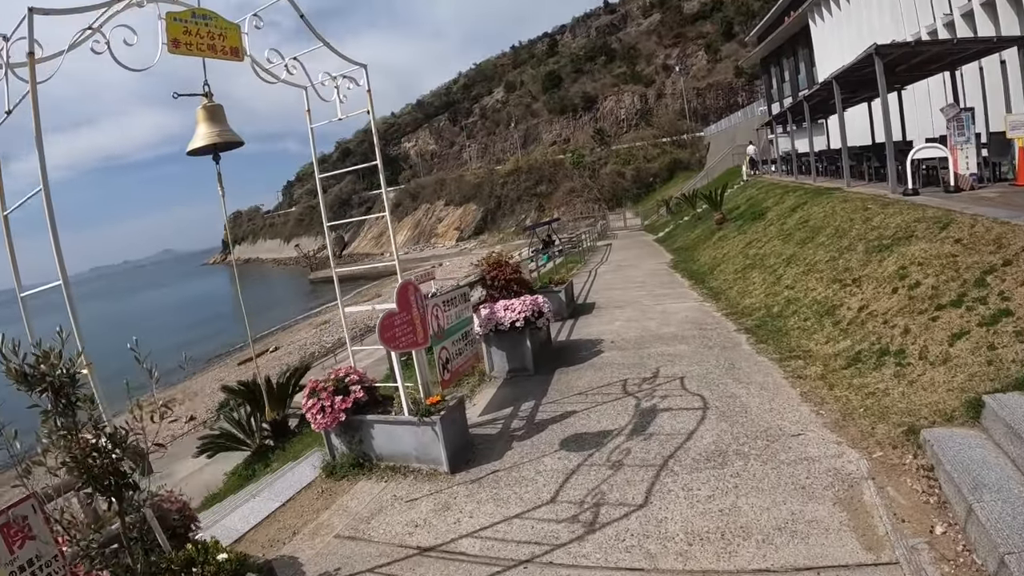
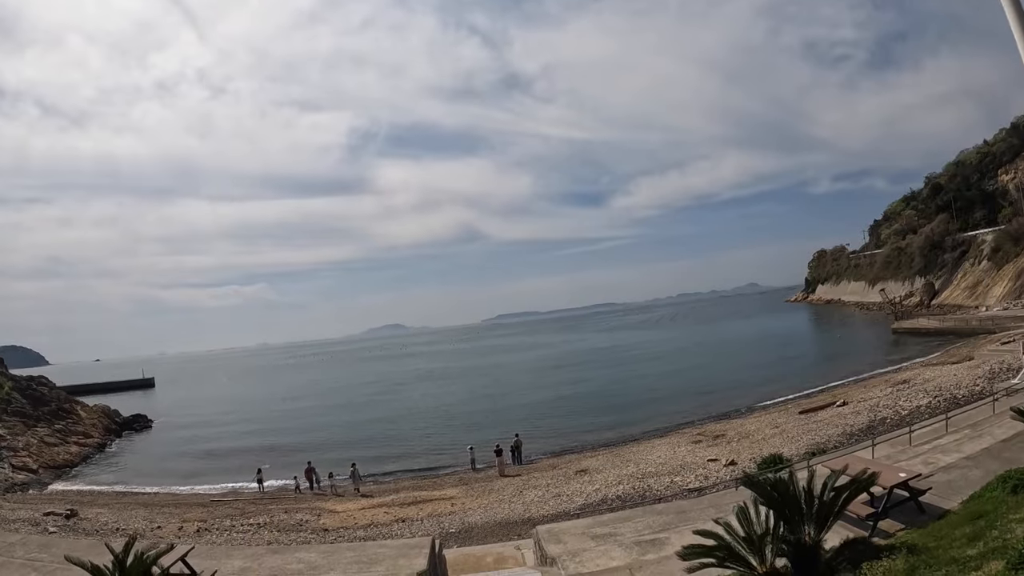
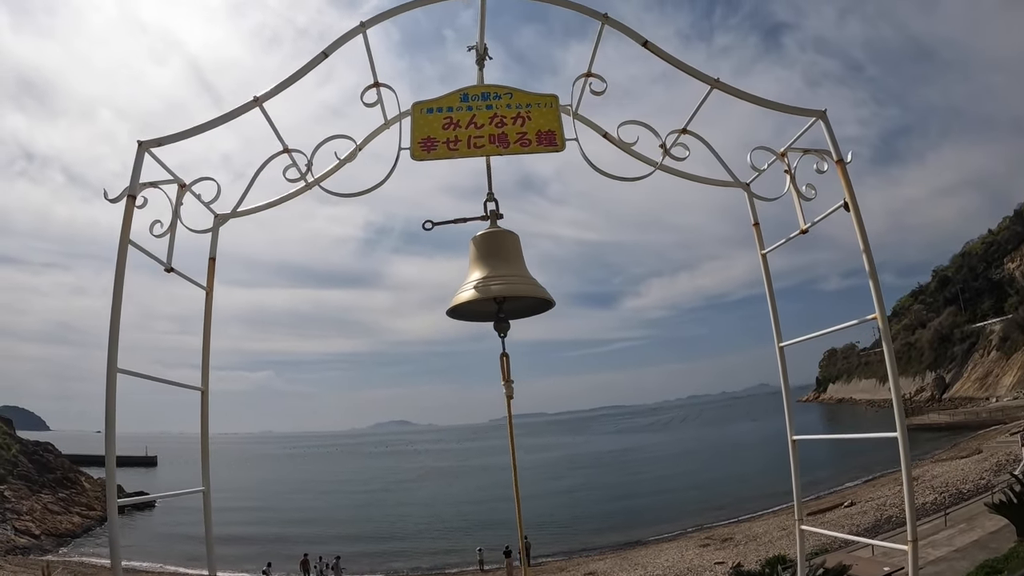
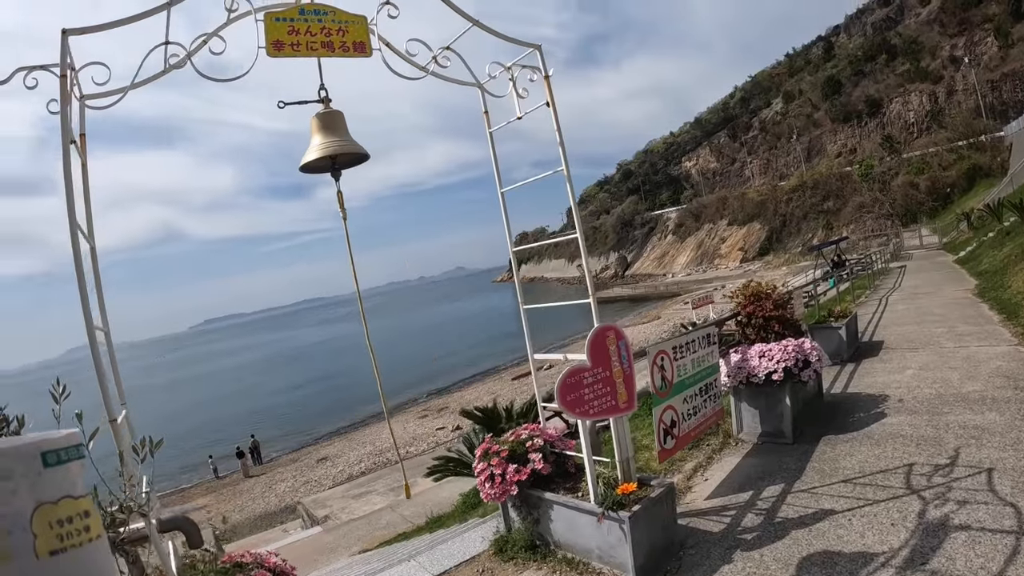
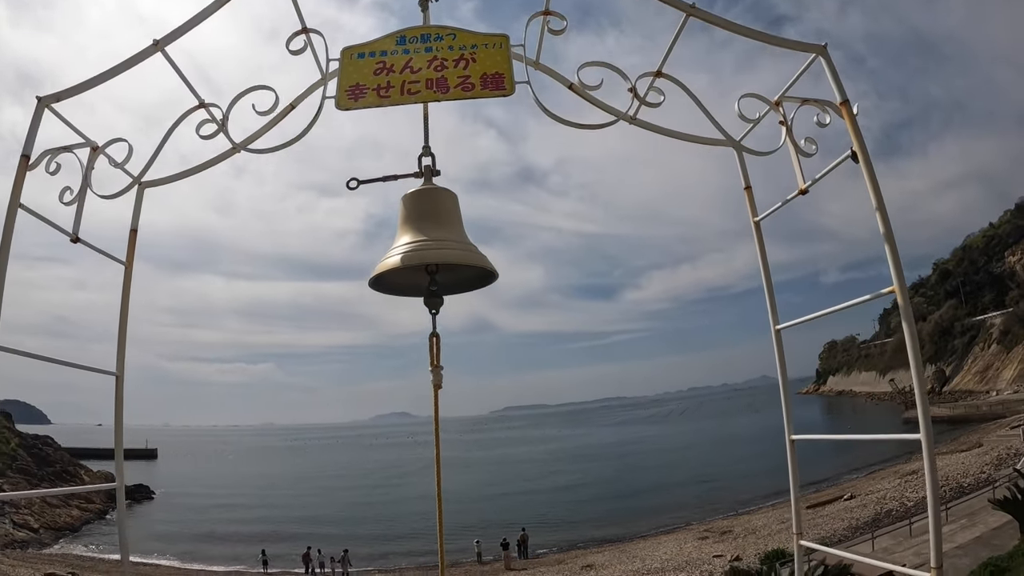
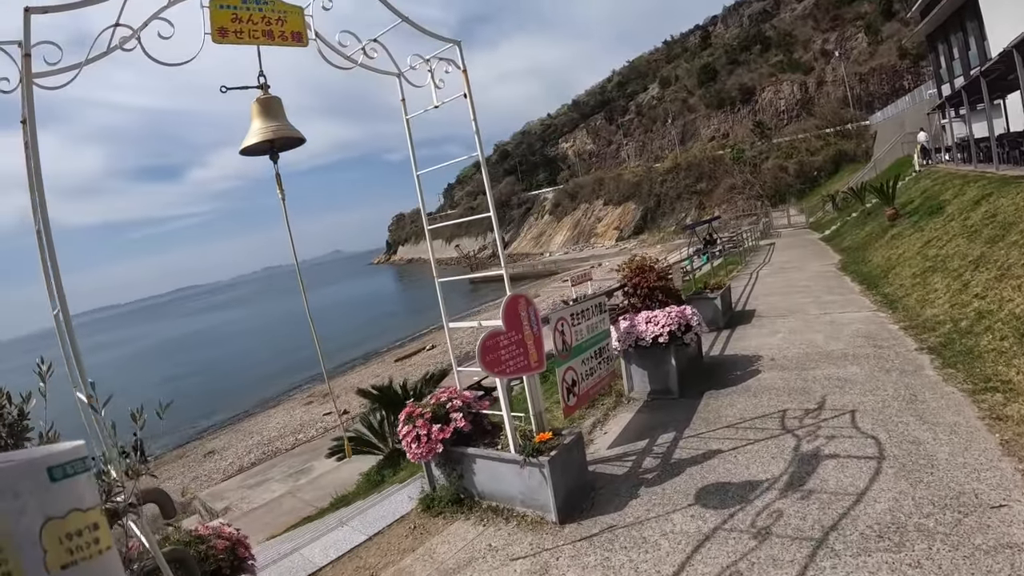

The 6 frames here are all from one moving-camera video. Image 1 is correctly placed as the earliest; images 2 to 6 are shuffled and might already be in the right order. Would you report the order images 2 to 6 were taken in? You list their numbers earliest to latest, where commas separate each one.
6, 4, 3, 5, 2
